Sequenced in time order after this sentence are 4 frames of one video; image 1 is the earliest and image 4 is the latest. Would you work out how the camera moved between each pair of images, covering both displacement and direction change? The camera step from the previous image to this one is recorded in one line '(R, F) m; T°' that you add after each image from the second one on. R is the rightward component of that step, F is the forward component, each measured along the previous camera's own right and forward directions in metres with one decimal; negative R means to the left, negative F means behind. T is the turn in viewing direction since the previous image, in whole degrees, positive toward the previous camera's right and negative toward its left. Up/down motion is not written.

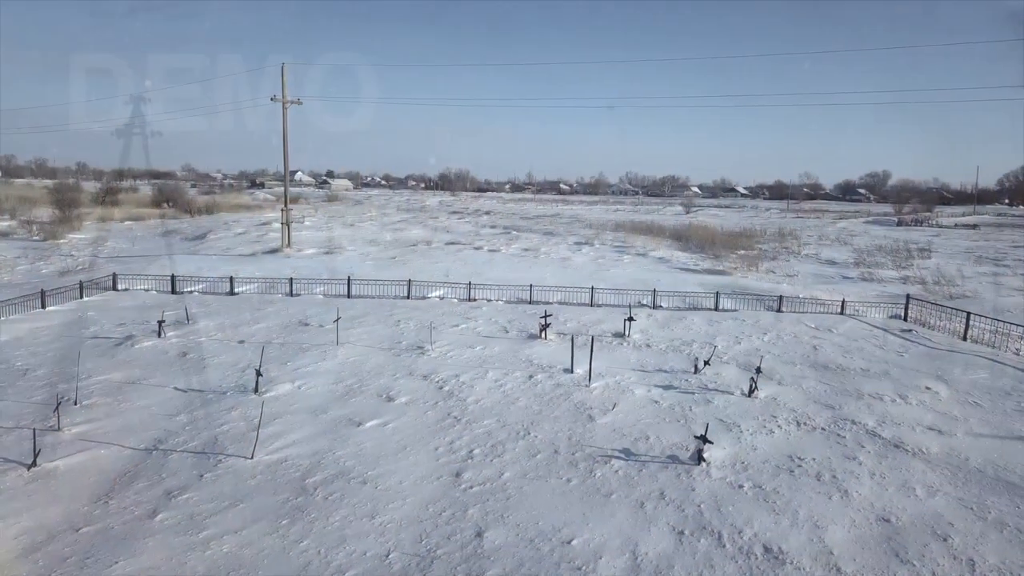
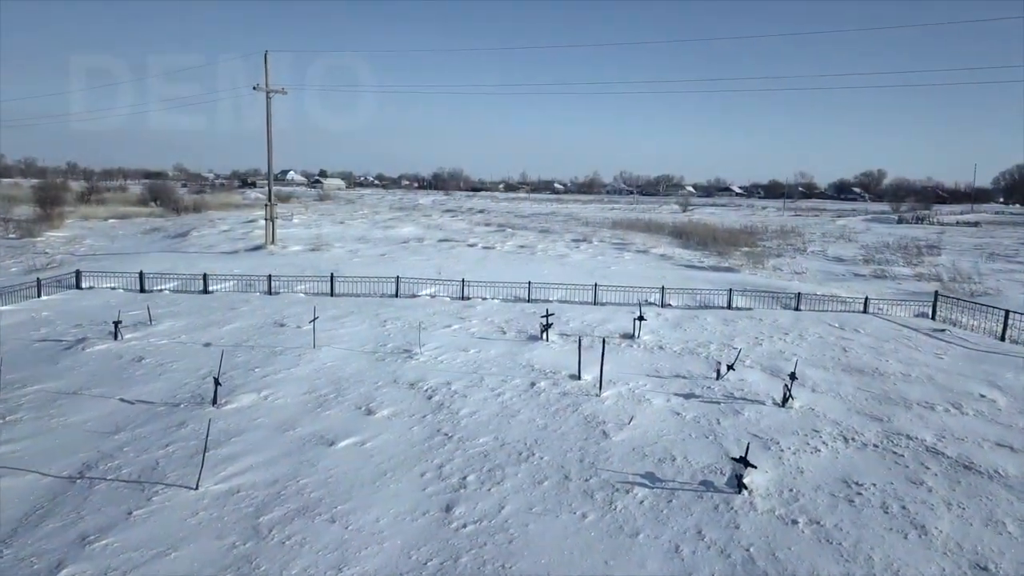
(-0.1, +1.3) m; +1°
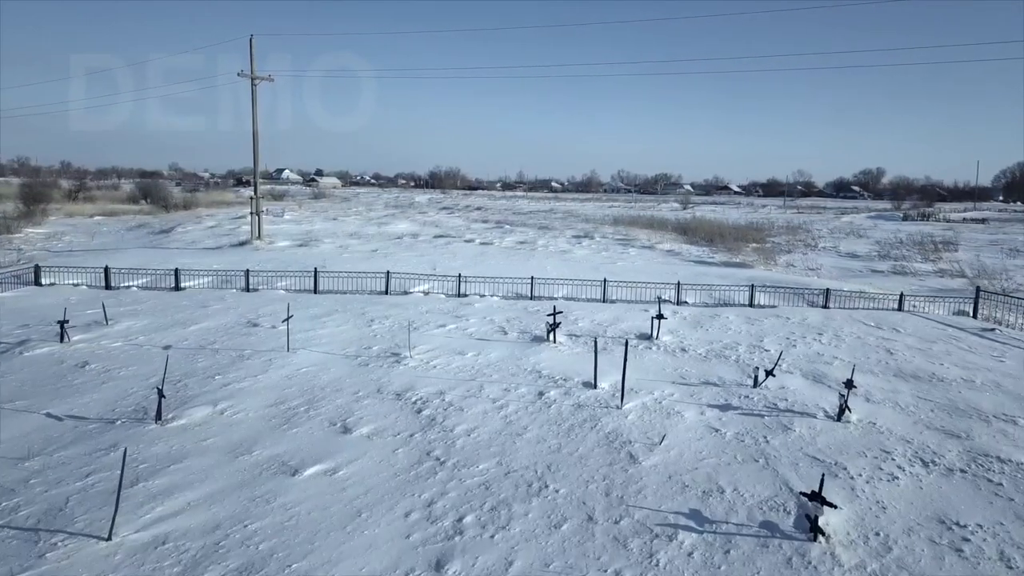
(-0.1, +1.4) m; 0°
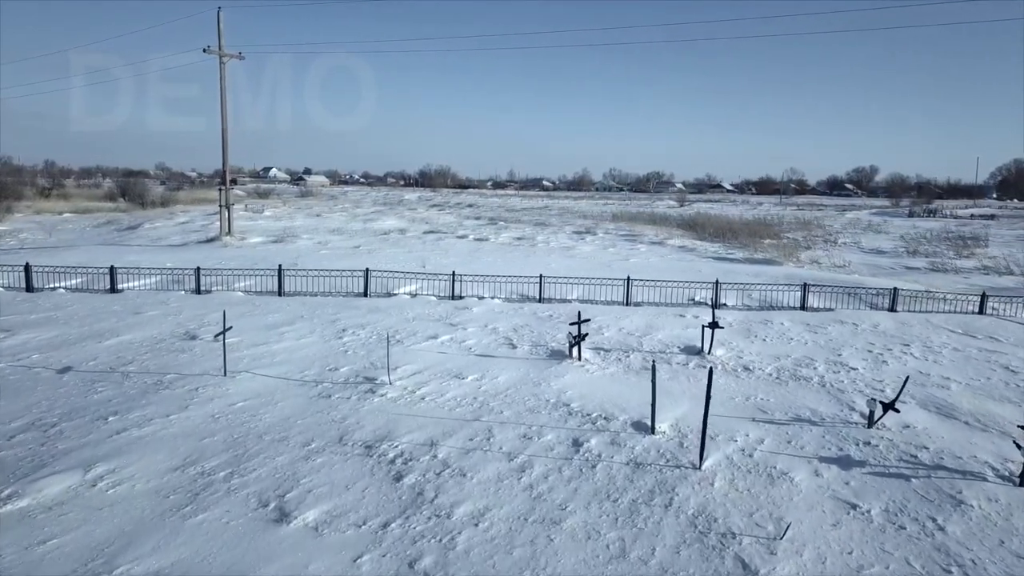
(-0.3, +2.4) m; +1°
